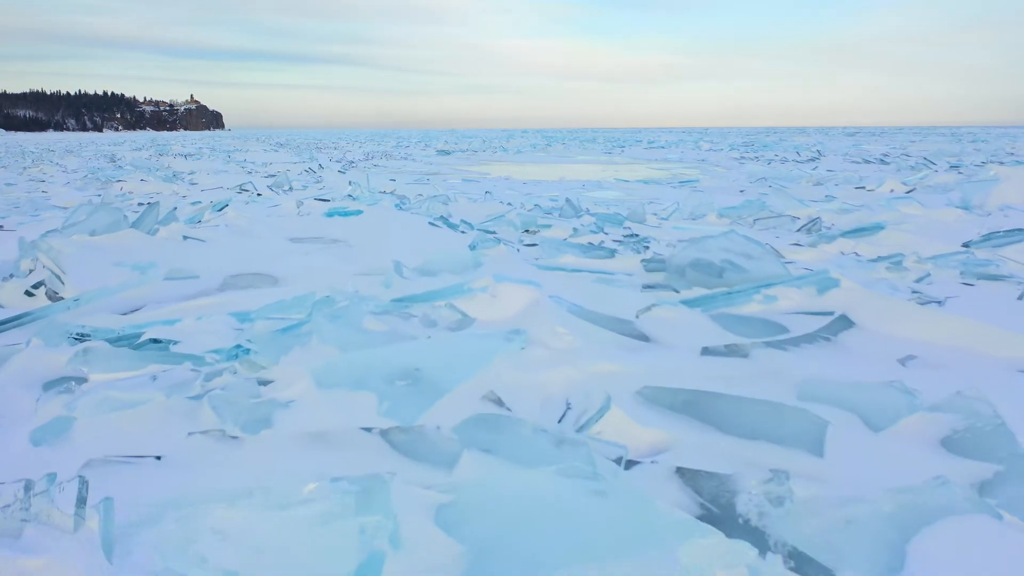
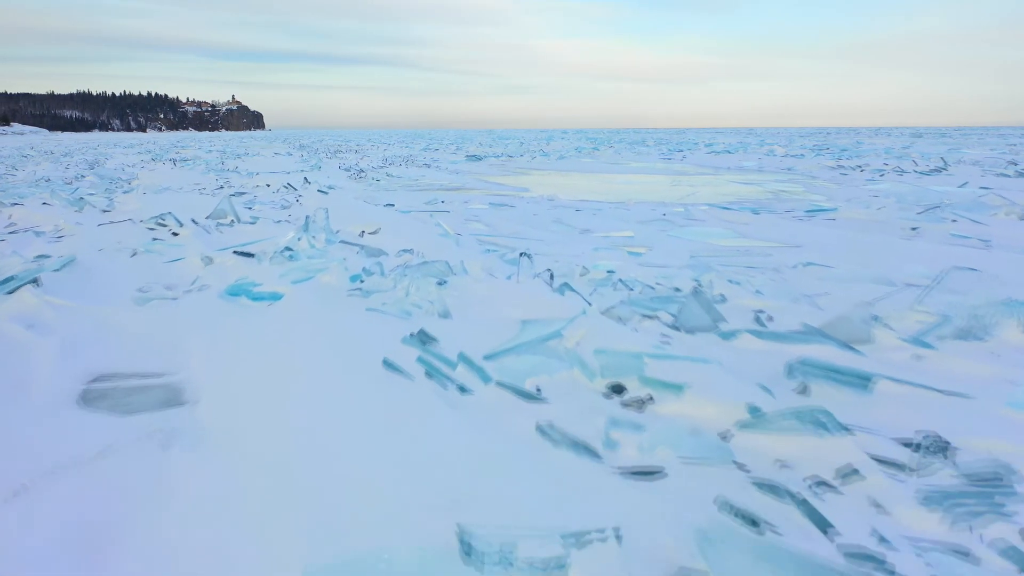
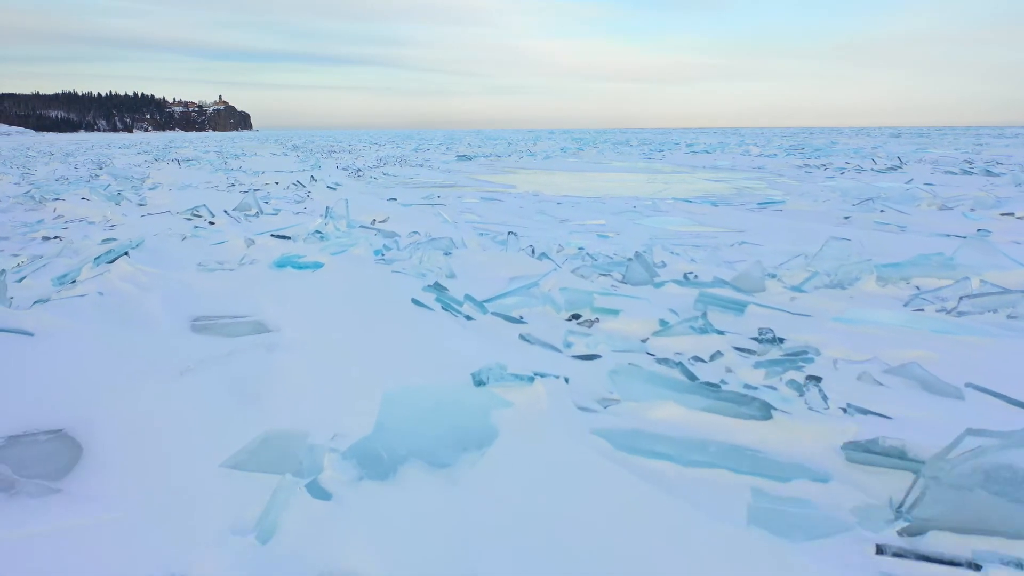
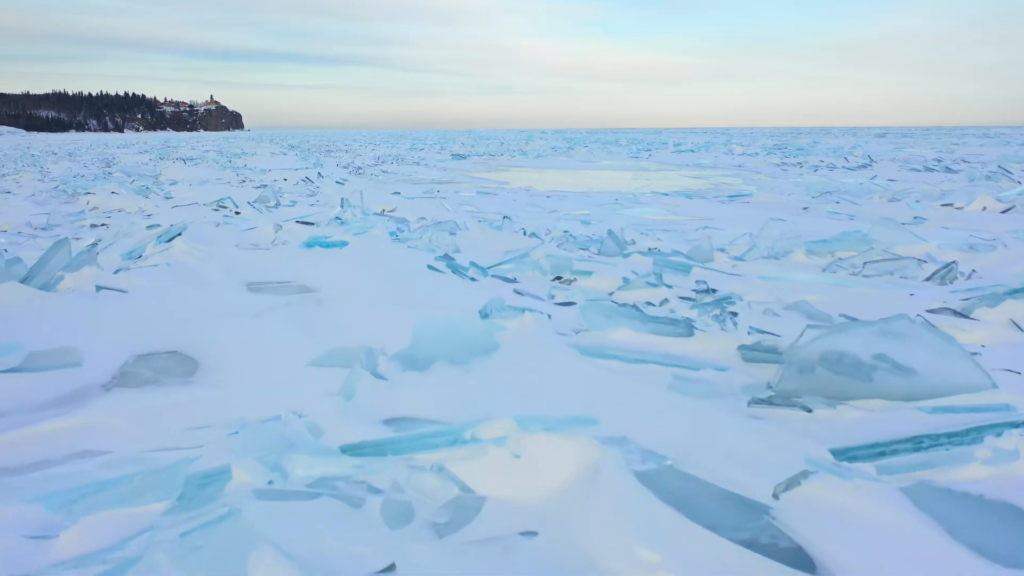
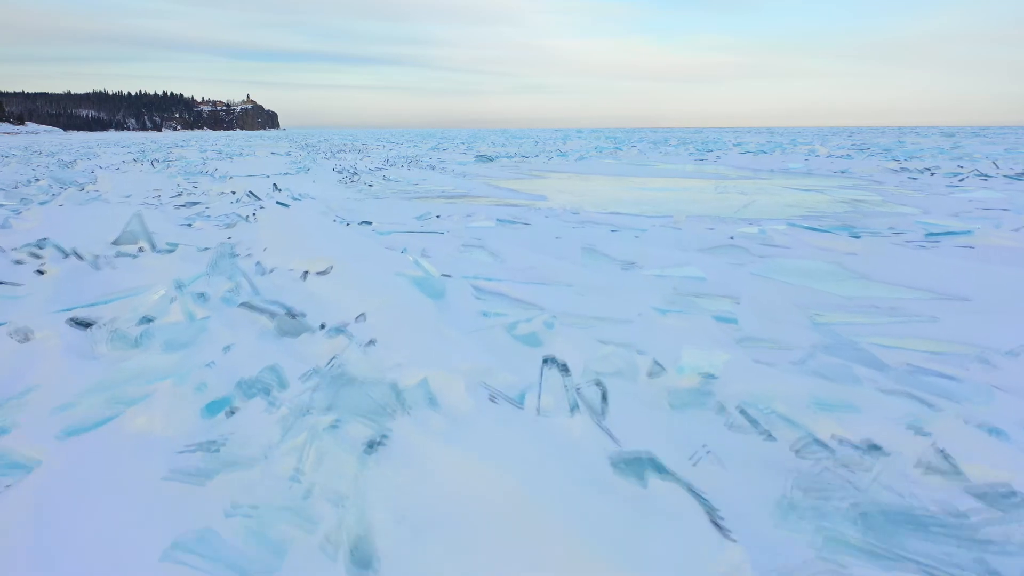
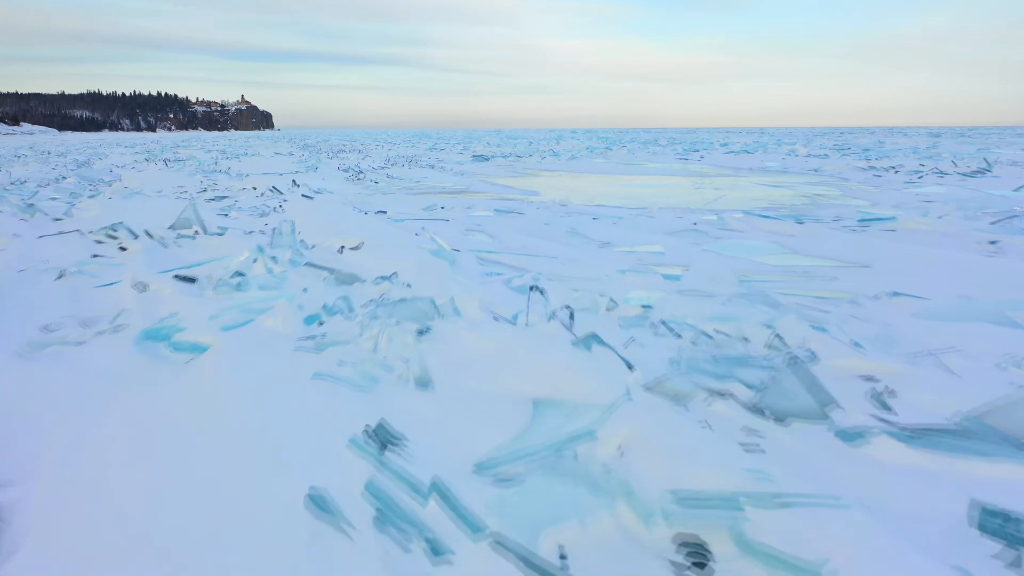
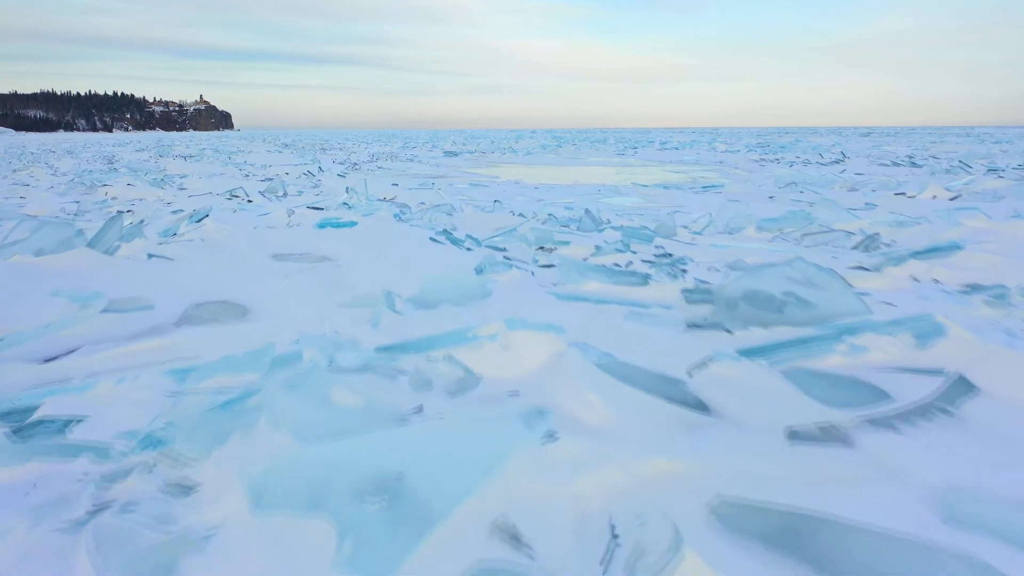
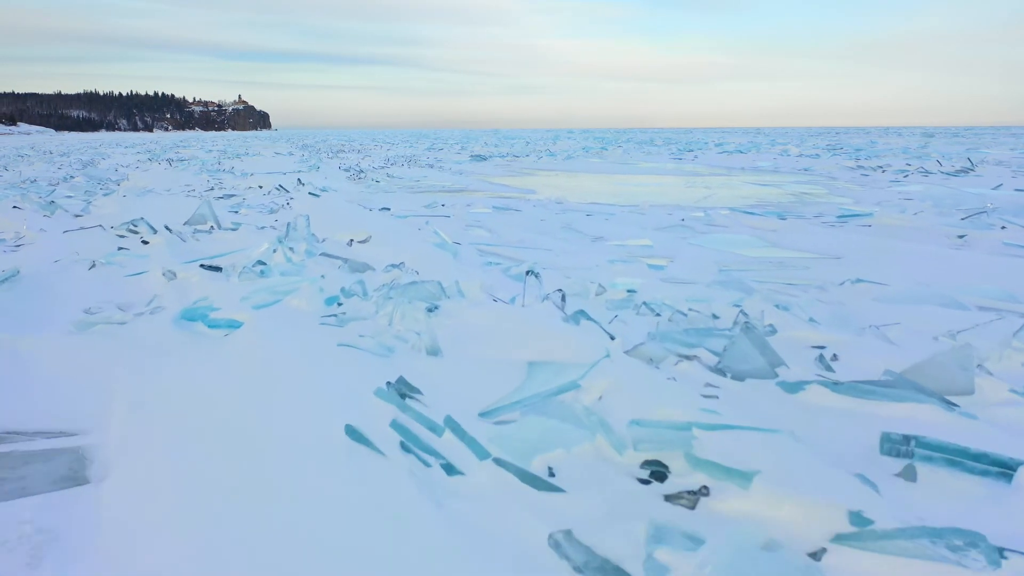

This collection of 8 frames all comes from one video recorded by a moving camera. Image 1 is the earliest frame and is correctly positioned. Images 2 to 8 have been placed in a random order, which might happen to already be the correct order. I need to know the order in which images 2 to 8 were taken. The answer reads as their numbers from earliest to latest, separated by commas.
7, 4, 3, 2, 8, 6, 5
